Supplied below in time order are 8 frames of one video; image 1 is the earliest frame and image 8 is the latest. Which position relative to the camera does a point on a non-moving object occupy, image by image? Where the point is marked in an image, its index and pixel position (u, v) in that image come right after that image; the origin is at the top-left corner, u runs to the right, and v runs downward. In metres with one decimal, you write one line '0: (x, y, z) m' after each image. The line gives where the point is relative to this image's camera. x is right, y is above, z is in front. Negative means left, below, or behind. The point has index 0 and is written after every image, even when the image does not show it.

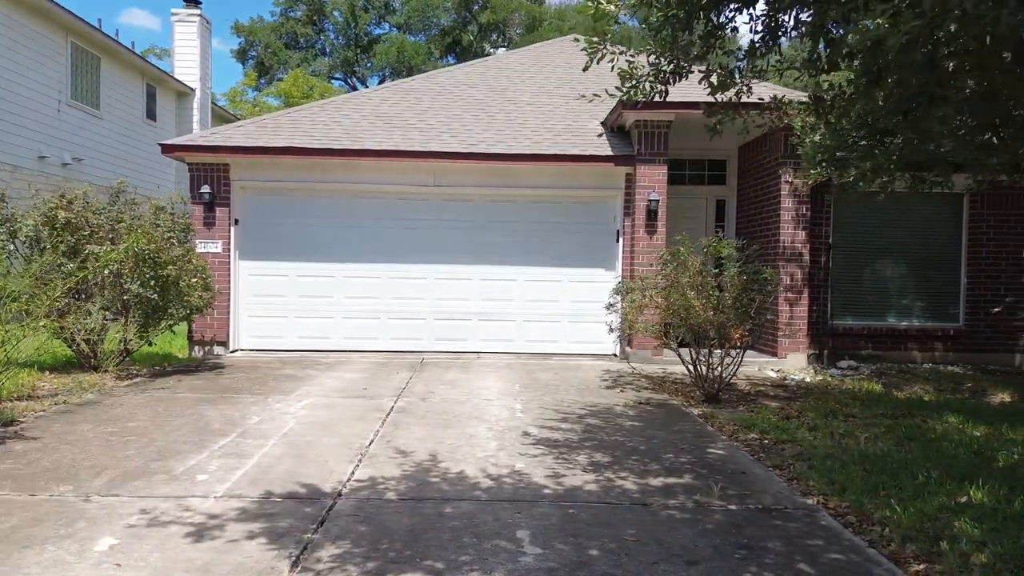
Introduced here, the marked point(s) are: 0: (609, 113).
0: (+1.5, +2.7, +11.3) m
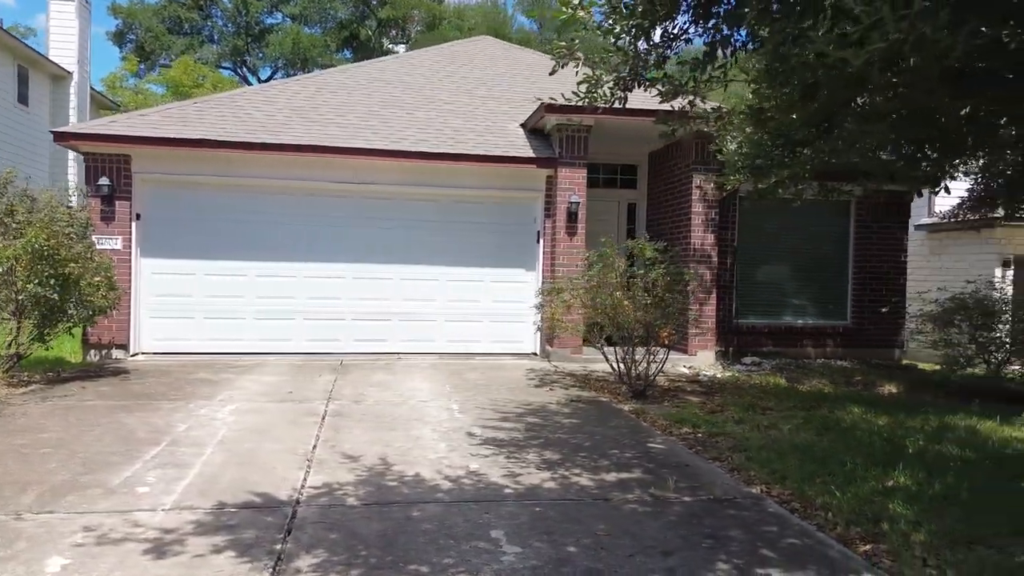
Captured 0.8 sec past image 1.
0: (+0.3, +2.7, +11.5) m
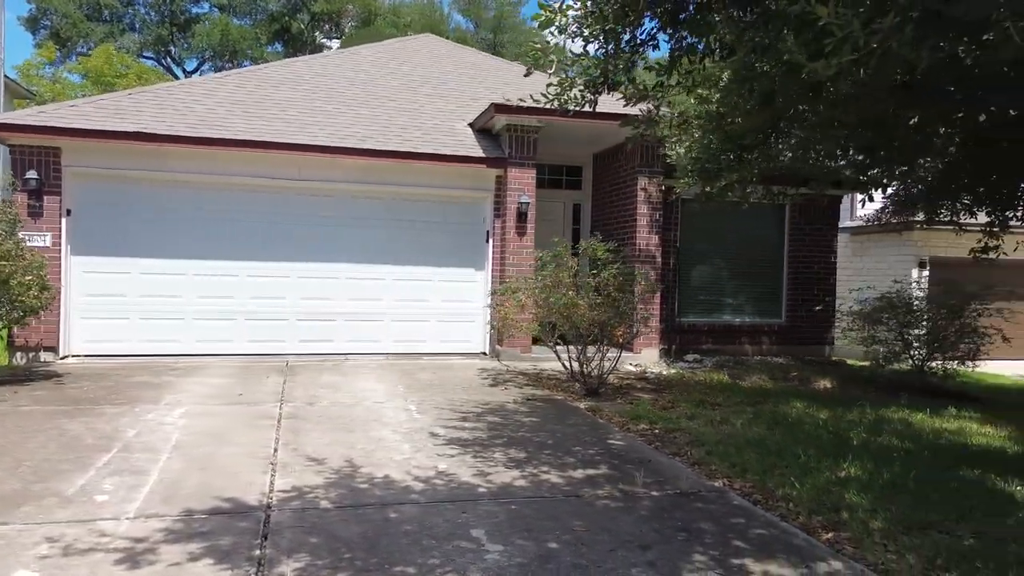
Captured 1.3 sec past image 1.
0: (-0.5, +2.7, +11.5) m
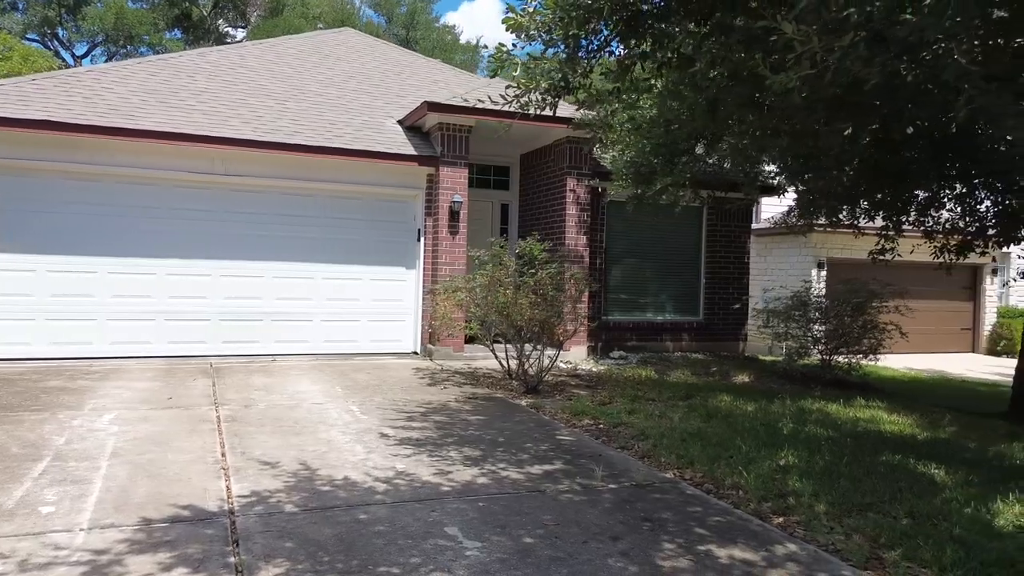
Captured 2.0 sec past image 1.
0: (-1.6, +2.7, +11.4) m
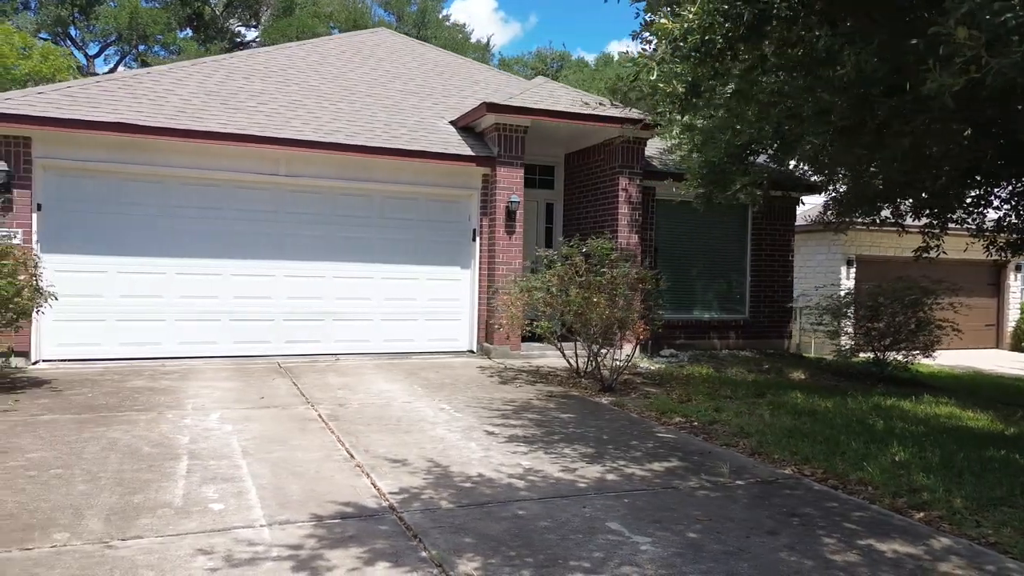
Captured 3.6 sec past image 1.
0: (-0.8, +2.7, +11.5) m
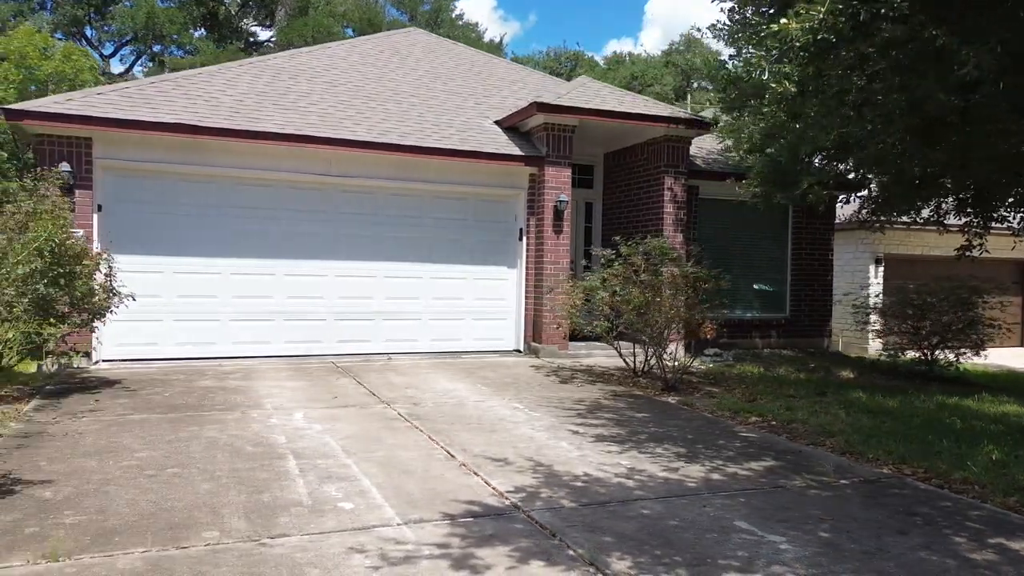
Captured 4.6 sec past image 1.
0: (-0.1, +2.7, +11.5) m
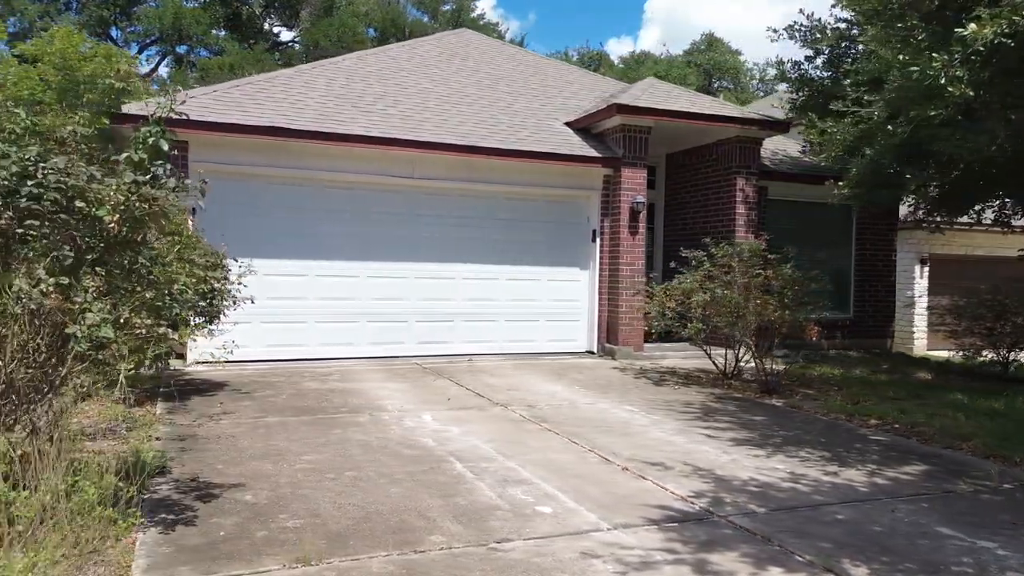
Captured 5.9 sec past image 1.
0: (+1.1, +2.7, +11.5) m
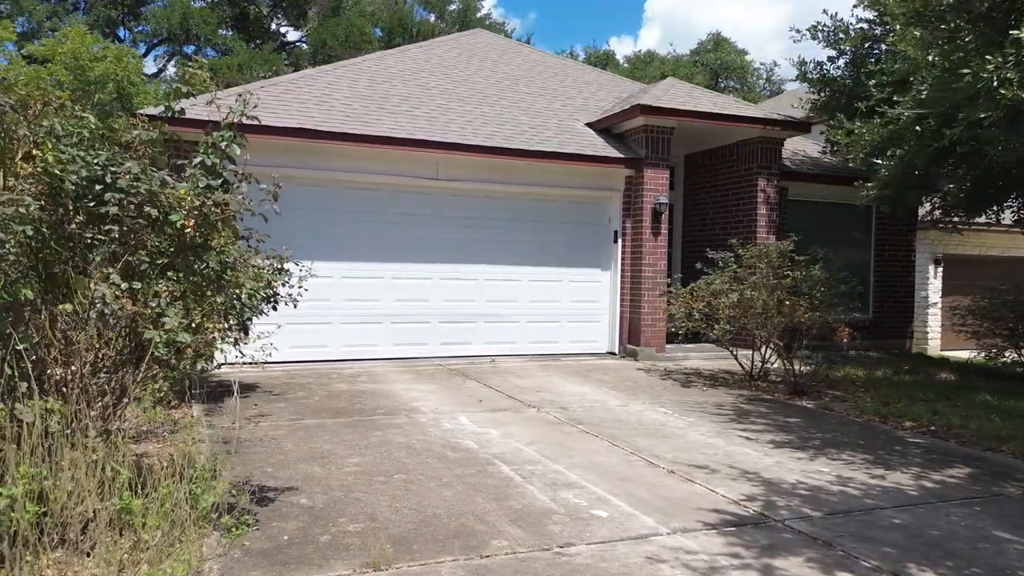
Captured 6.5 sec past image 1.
0: (+1.4, +2.7, +11.5) m
